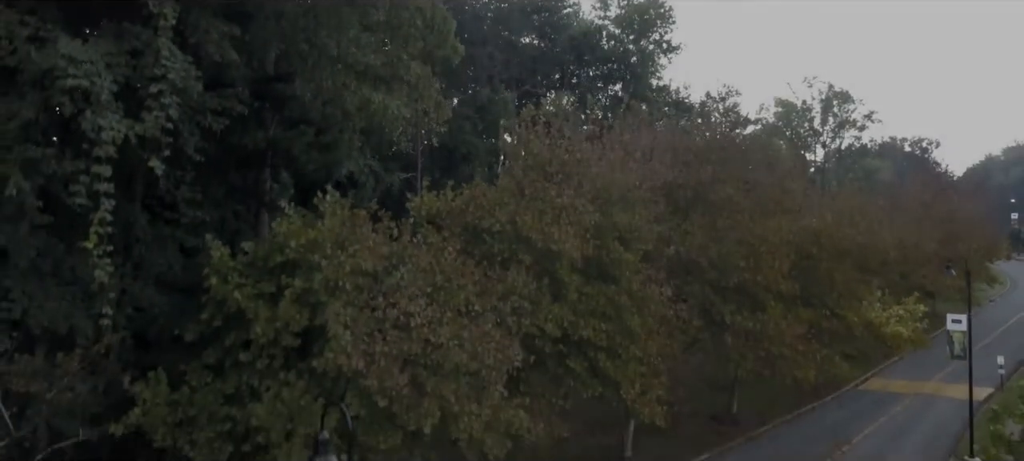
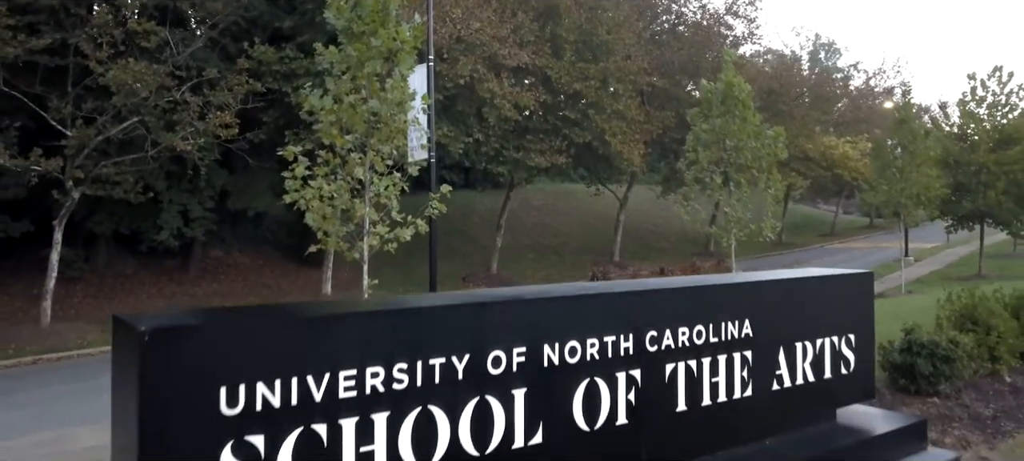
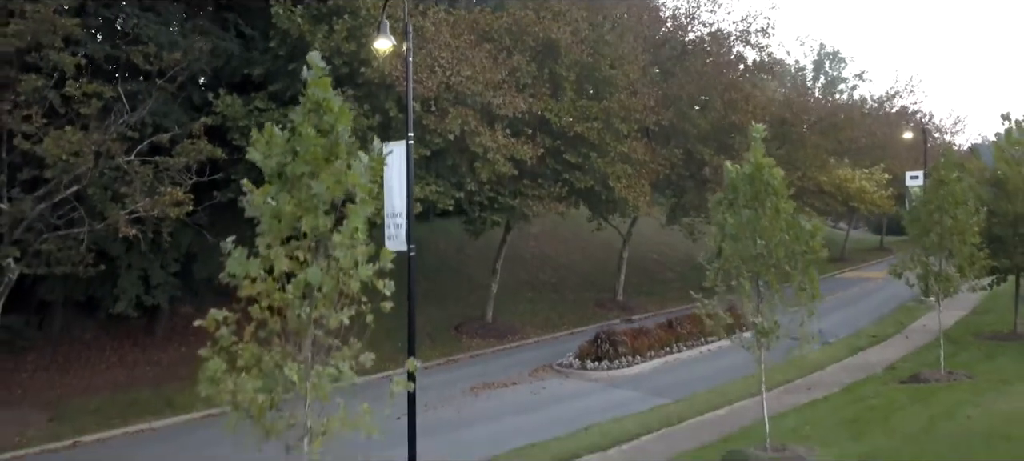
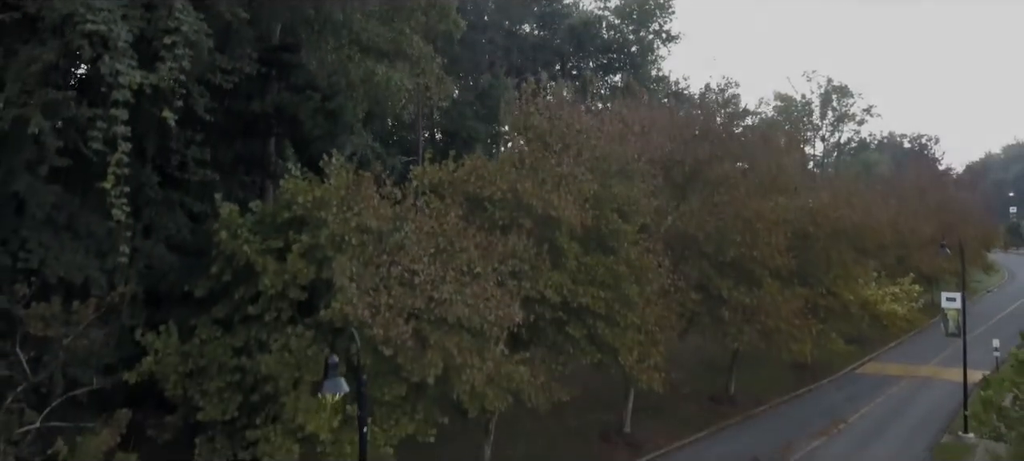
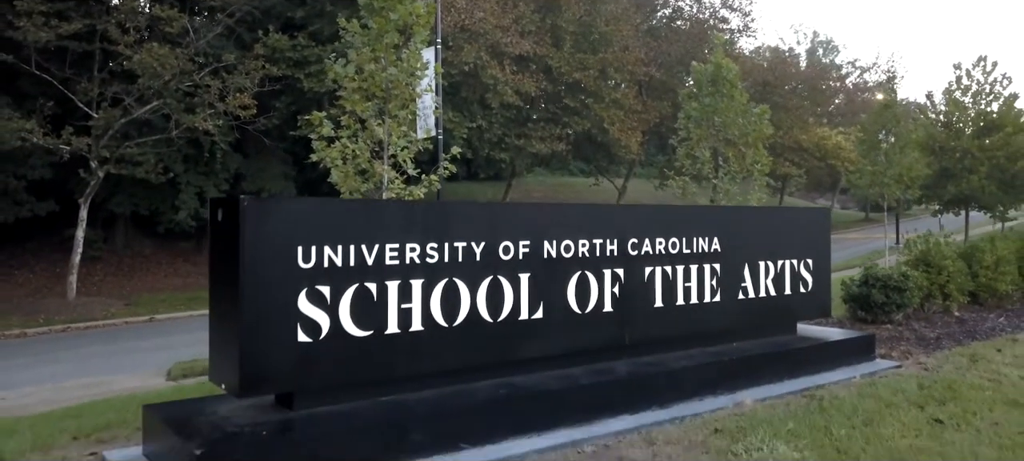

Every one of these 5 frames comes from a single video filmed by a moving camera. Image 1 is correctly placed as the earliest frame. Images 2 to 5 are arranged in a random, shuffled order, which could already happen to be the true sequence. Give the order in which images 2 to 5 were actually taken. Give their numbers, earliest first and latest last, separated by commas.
4, 3, 2, 5
